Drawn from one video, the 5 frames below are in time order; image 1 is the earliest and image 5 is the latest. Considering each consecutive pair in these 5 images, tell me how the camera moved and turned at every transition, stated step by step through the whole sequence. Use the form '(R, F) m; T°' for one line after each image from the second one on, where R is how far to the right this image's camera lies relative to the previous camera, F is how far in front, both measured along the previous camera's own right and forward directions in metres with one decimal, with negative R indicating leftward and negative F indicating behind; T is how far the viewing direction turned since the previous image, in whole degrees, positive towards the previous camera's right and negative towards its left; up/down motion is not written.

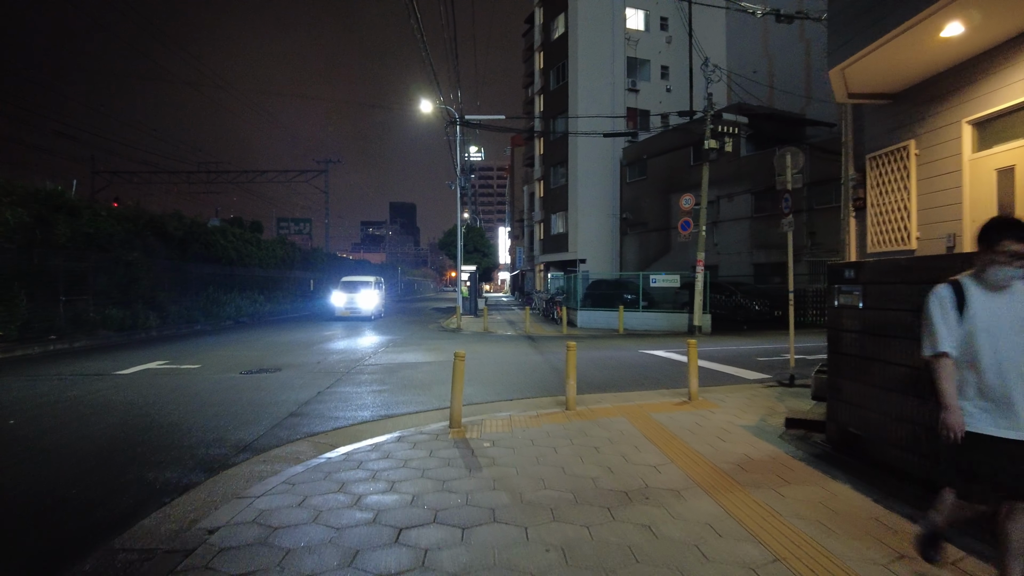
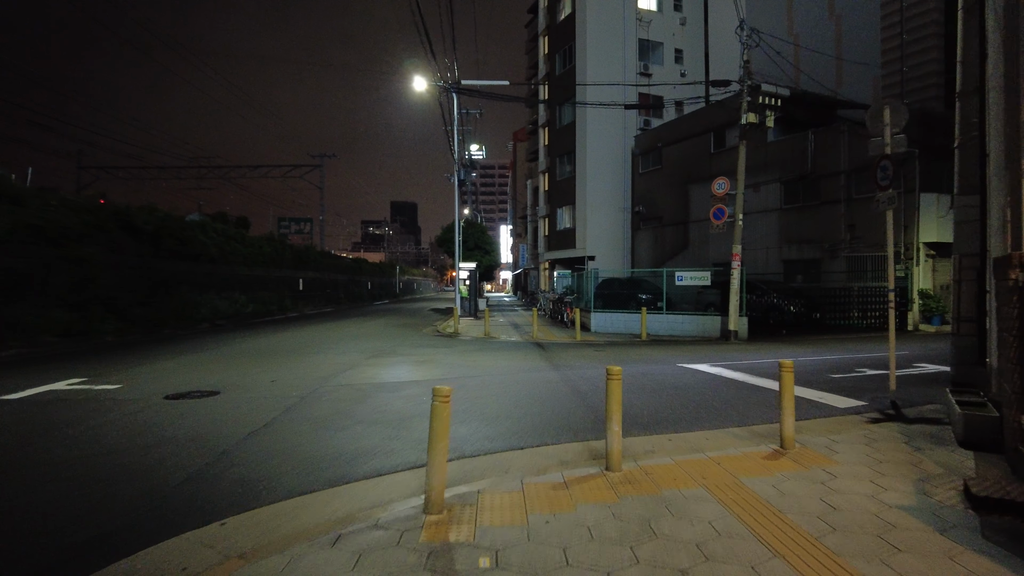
(-0.1, +2.7) m; 0°
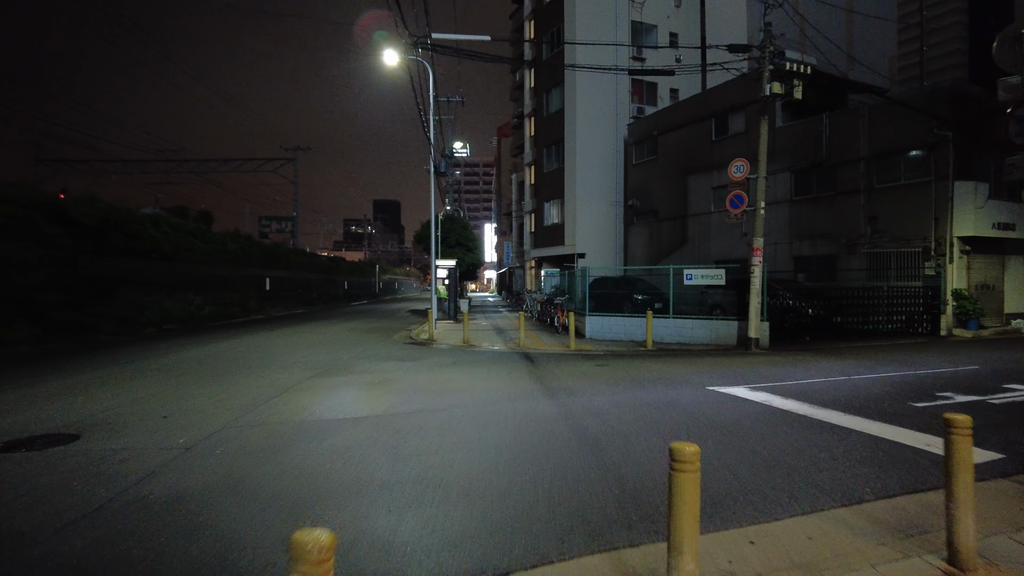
(0.0, +2.6) m; +1°
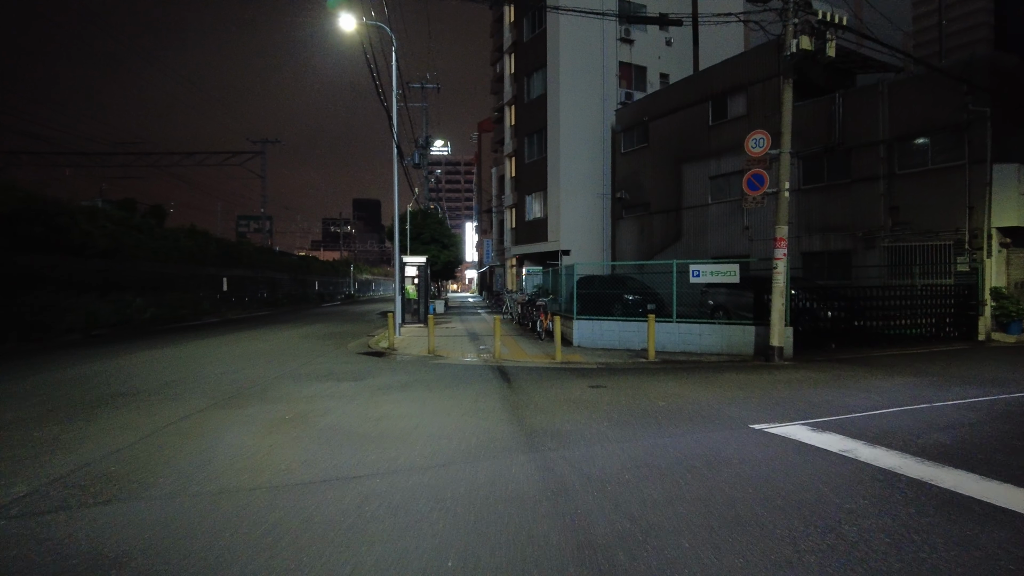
(+0.2, +2.6) m; +2°
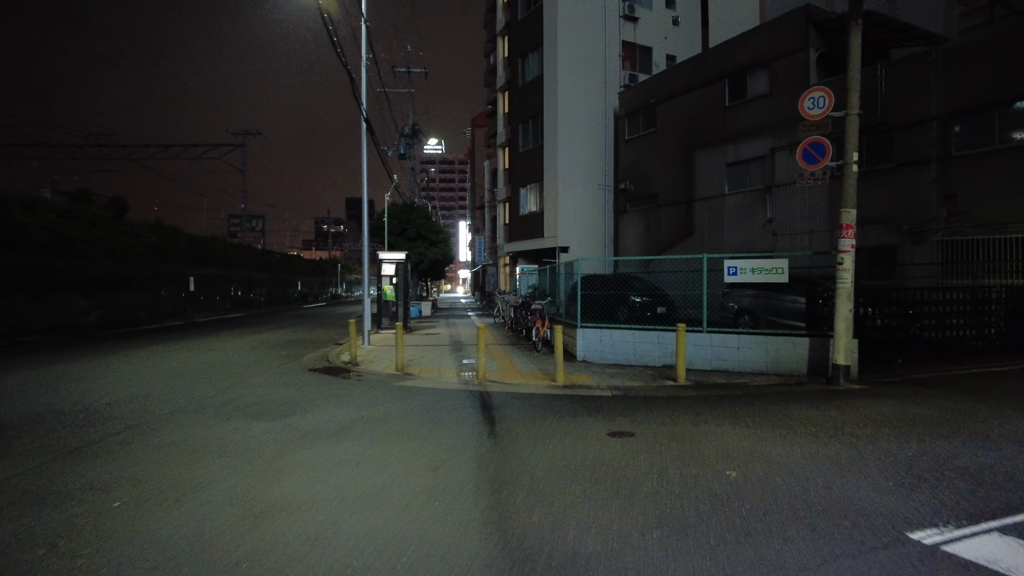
(+0.1, +2.8) m; 0°
